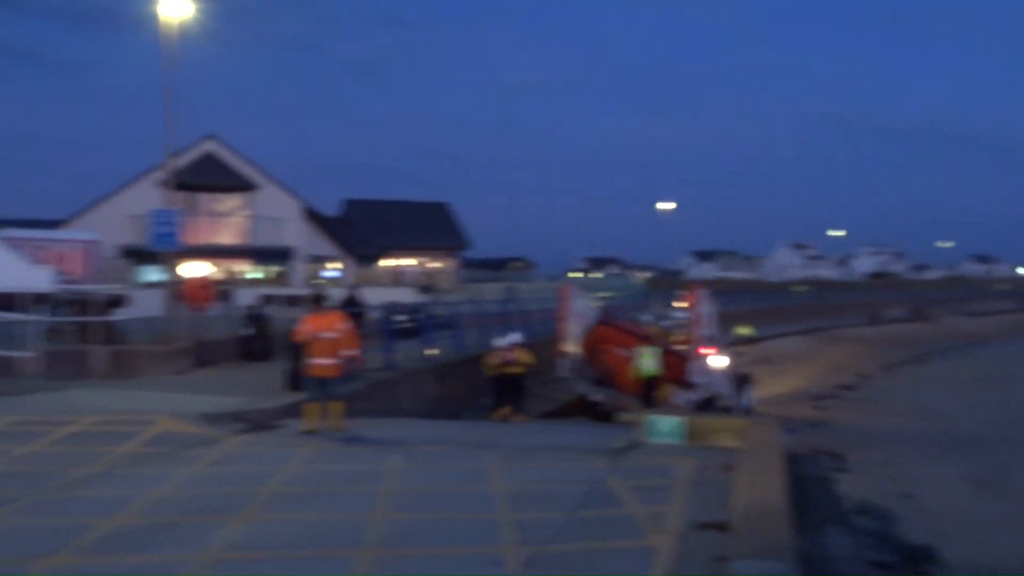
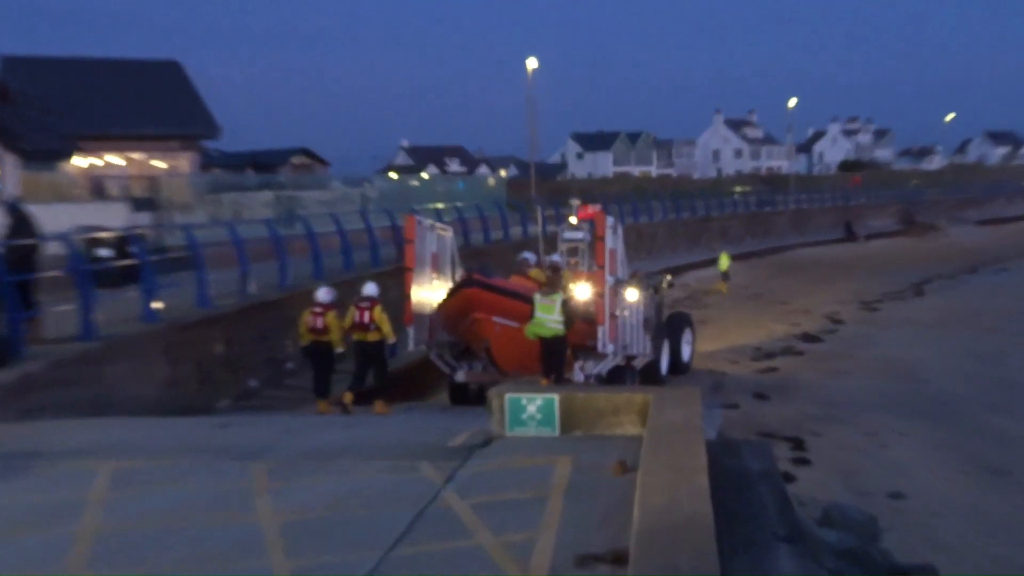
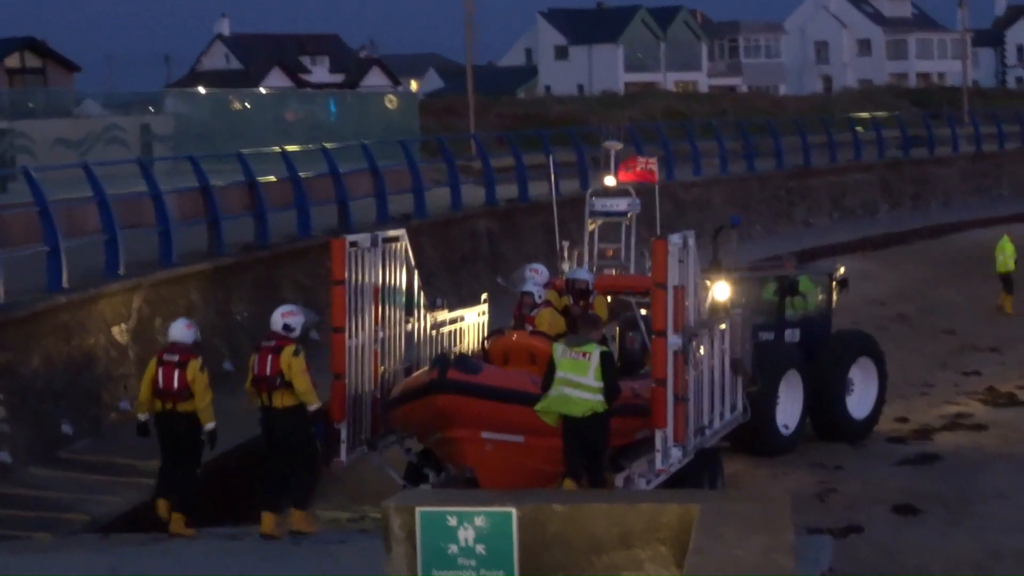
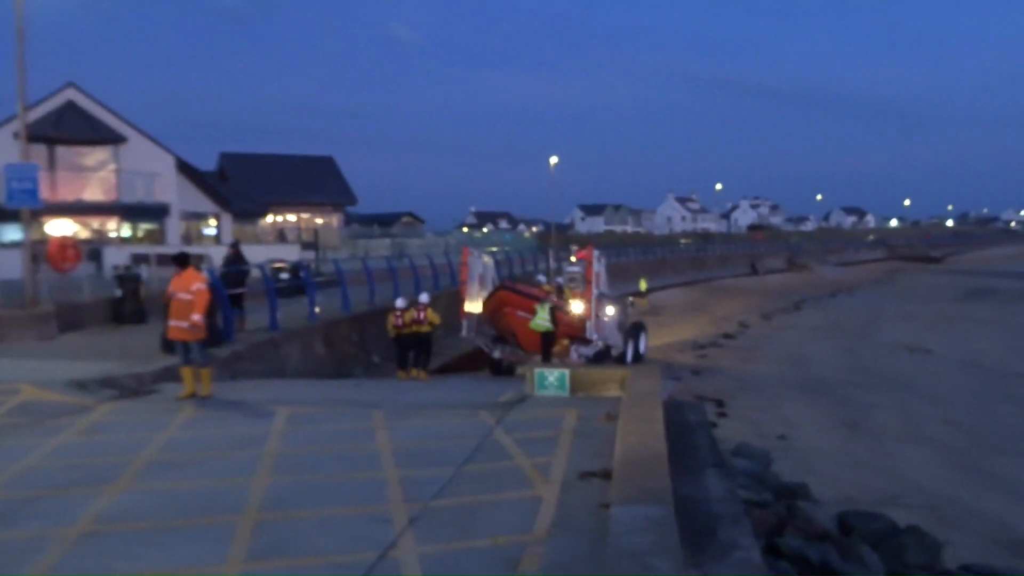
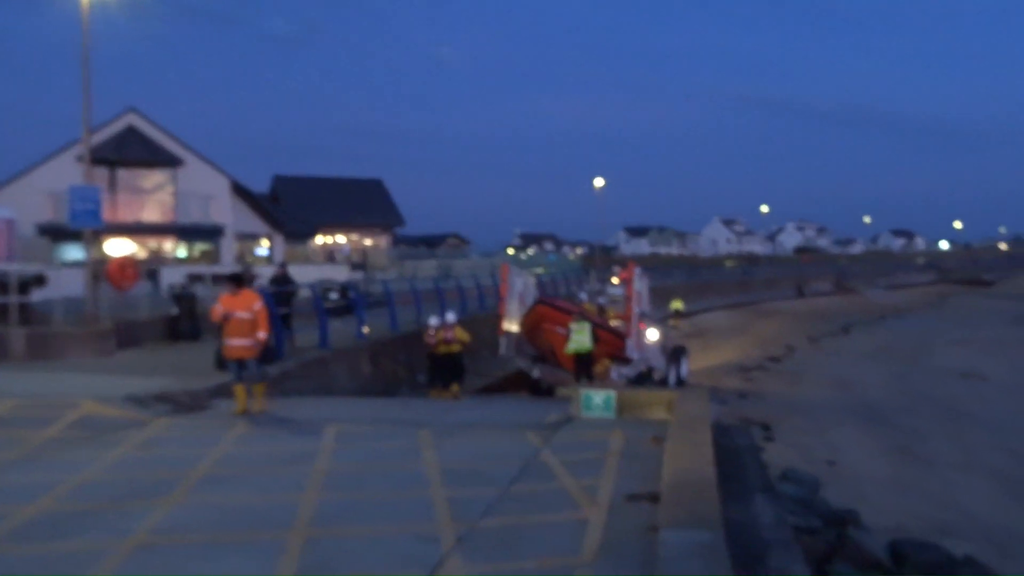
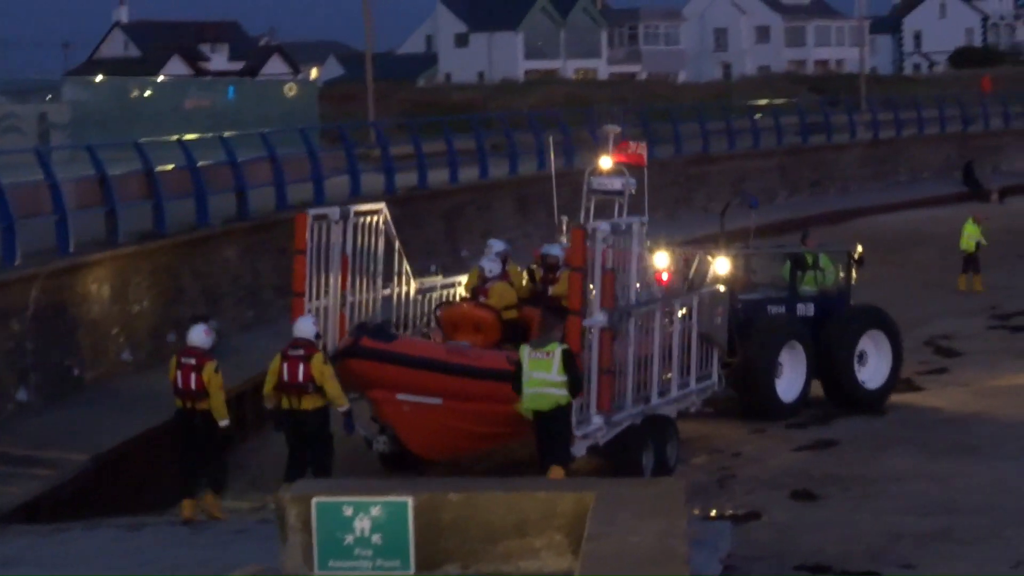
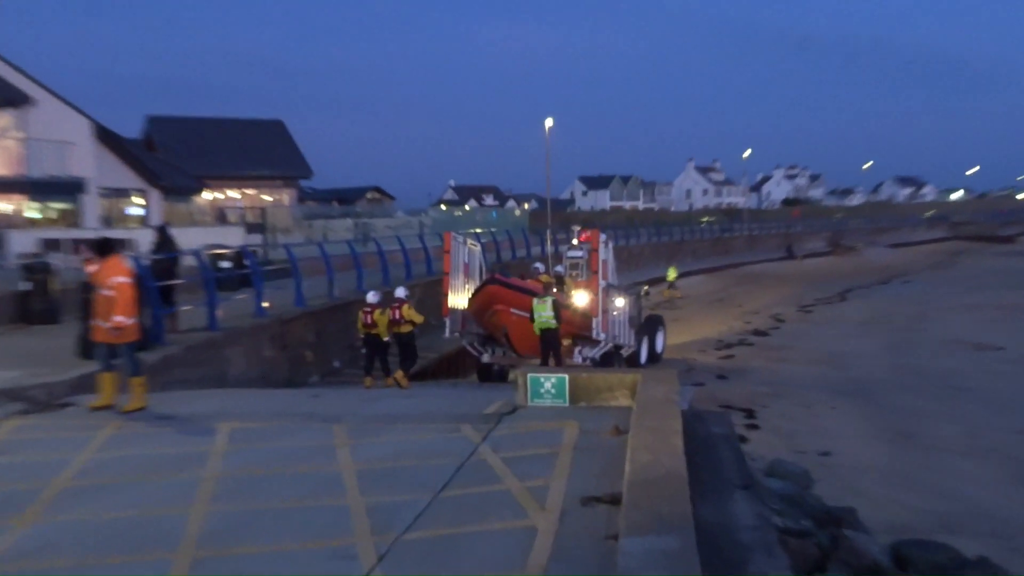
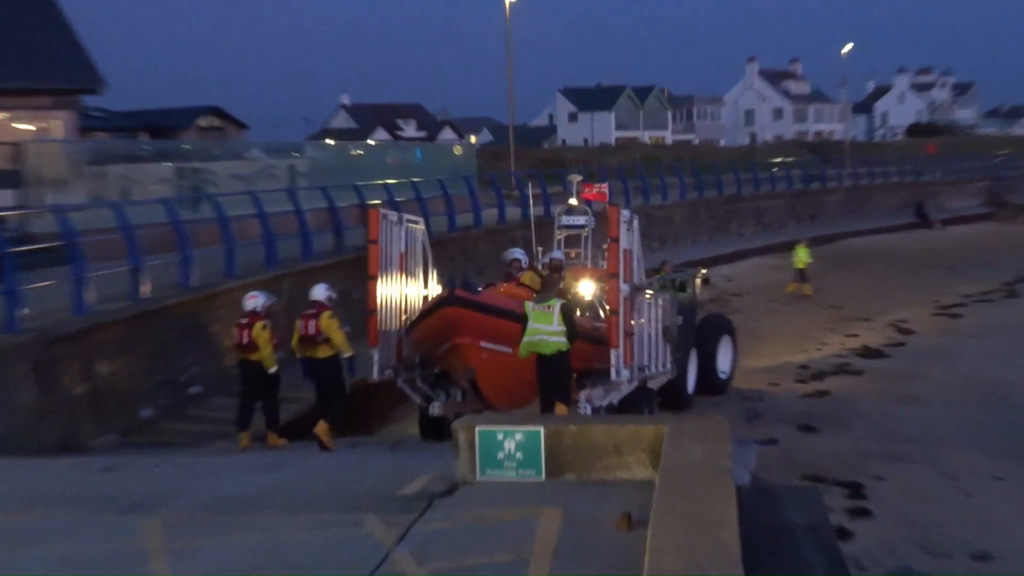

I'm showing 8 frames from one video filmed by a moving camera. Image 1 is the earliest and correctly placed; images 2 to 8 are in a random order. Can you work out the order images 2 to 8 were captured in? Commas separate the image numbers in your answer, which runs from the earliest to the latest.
5, 4, 7, 2, 8, 3, 6
